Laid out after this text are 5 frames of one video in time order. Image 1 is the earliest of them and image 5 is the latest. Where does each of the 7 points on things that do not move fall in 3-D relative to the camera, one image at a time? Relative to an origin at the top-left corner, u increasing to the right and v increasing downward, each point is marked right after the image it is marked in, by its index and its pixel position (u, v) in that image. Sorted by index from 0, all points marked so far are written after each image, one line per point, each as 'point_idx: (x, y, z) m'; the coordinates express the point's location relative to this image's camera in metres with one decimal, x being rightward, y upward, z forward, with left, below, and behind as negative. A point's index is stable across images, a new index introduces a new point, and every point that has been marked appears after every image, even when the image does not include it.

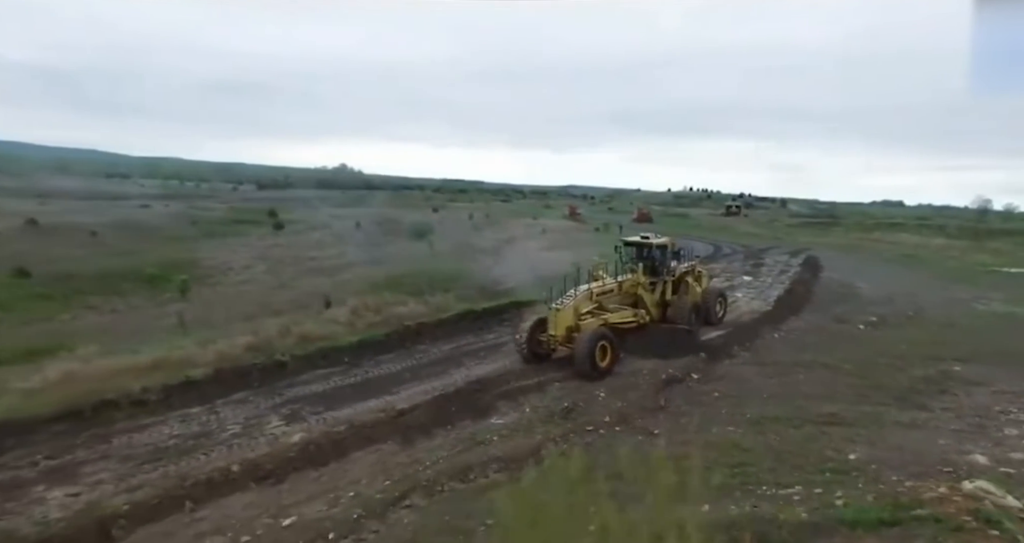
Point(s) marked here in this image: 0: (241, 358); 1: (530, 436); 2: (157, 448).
0: (-5.0, -1.6, +11.3) m
1: (+0.4, -2.5, +9.2) m
2: (-4.9, -2.4, +8.7) m
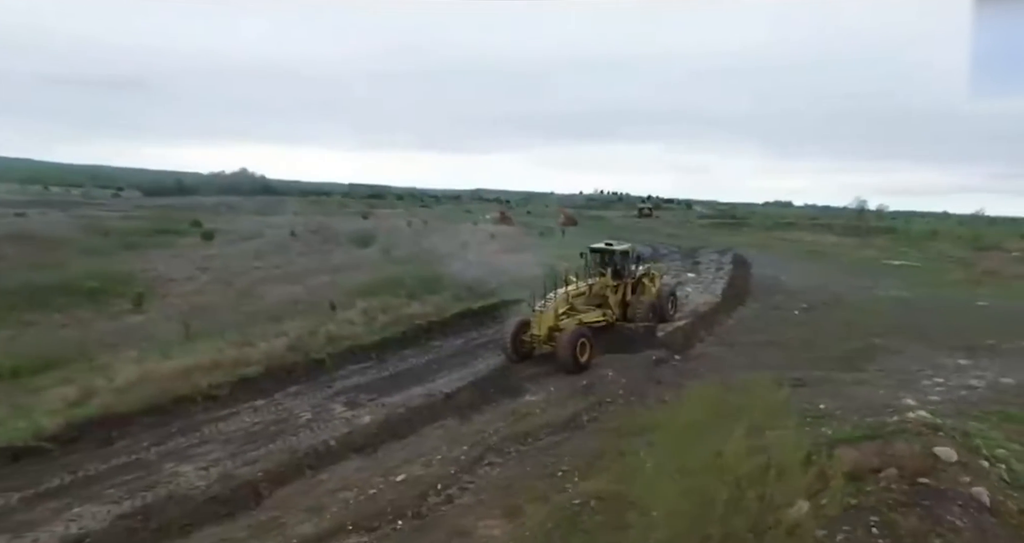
0: (-4.6, -1.7, +12.3) m
1: (+1.0, -2.4, +11.0) m
2: (-4.2, -2.5, +9.7) m
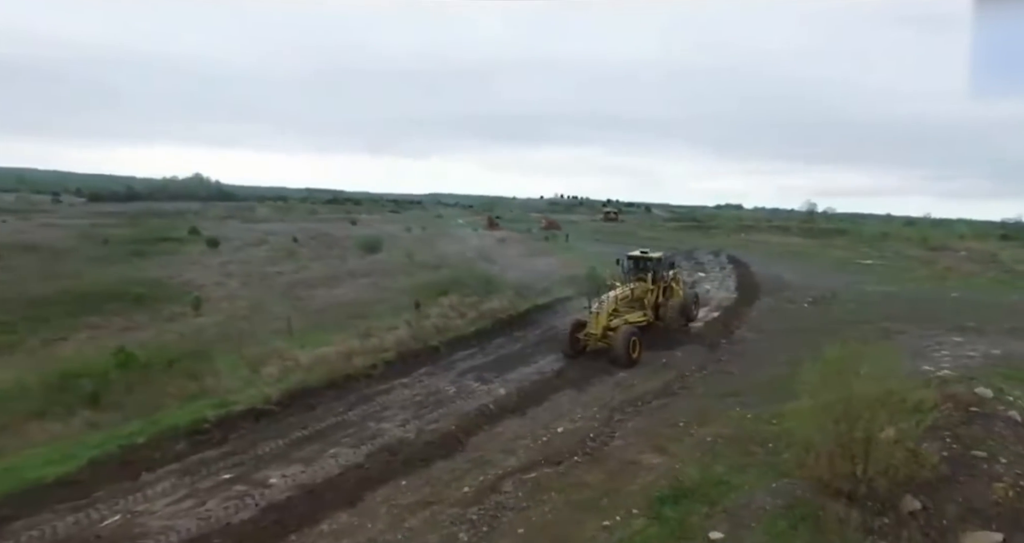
0: (-2.5, -1.8, +14.5) m
1: (+3.2, -2.4, +13.5) m
2: (-1.9, -2.5, +11.9) m
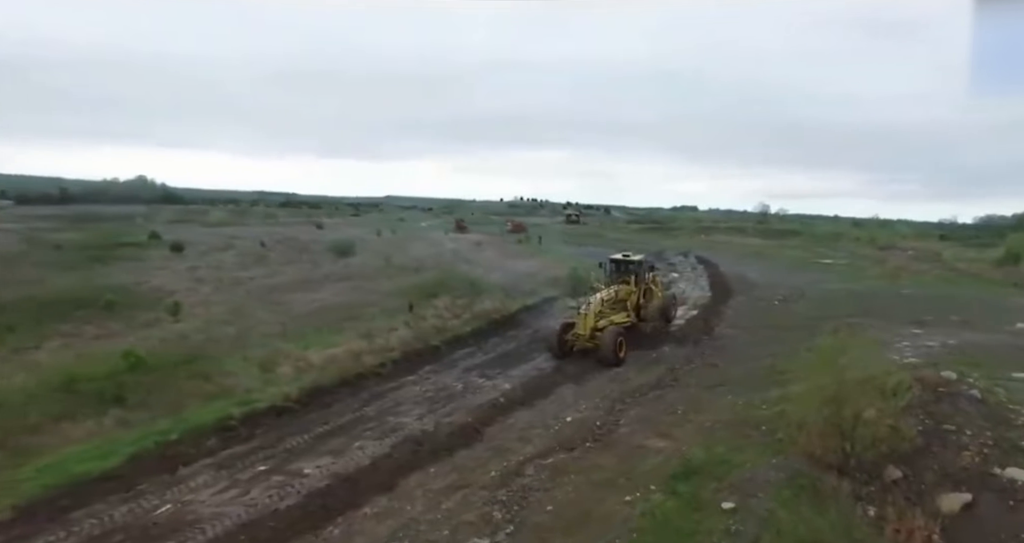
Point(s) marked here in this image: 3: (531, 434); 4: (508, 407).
0: (-2.5, -1.8, +15.0) m
1: (+3.2, -2.4, +14.4) m
2: (-1.8, -2.5, +12.5) m
3: (+0.3, -2.9, +10.8) m
4: (-0.1, -2.7, +12.0) m
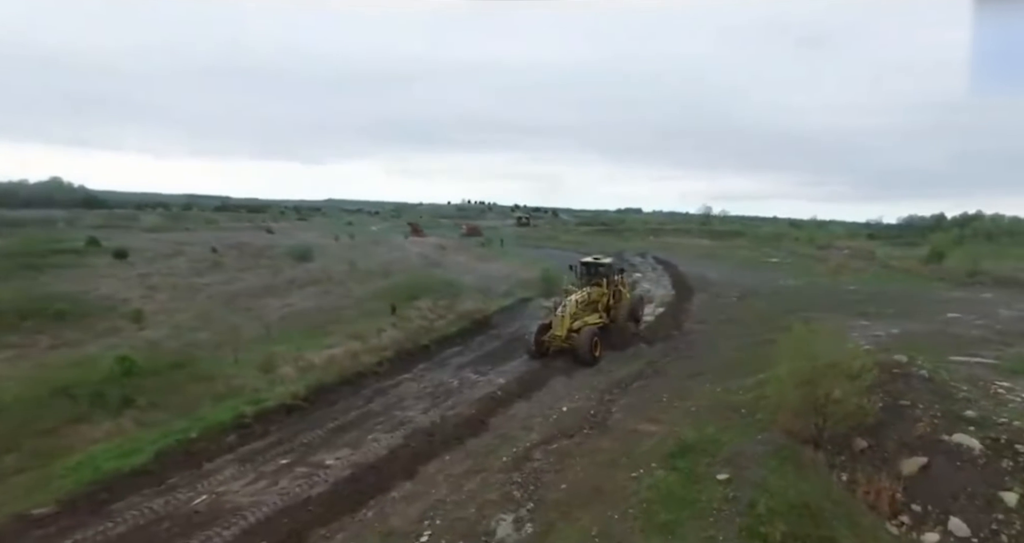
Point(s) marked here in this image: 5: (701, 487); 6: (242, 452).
0: (-2.8, -1.9, +15.5) m
1: (+3.0, -2.4, +15.3) m
2: (-1.8, -2.6, +13.1) m
3: (+0.4, -2.9, +11.6) m
4: (-0.1, -2.7, +12.8) m
5: (+2.7, -3.1, +8.7) m
6: (-4.4, -2.9, +9.9) m
